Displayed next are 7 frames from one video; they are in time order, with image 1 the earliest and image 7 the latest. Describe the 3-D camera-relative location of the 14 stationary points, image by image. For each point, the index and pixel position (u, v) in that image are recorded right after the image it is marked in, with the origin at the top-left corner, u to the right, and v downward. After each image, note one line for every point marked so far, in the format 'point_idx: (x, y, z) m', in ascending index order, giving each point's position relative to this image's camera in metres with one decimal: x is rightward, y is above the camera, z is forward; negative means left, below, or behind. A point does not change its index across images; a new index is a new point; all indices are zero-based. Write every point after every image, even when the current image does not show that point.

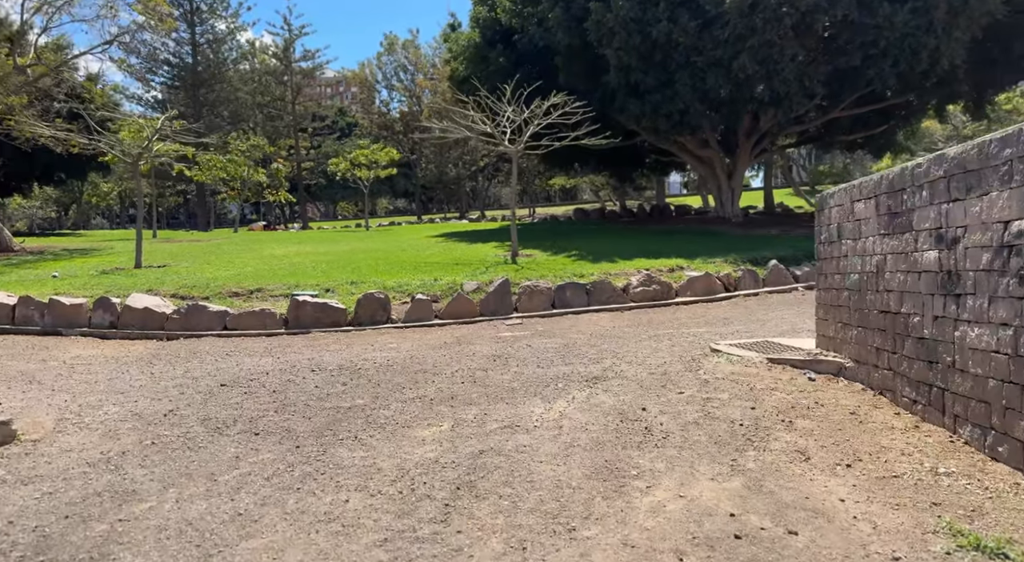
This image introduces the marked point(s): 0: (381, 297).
0: (-1.7, -0.2, +9.7) m
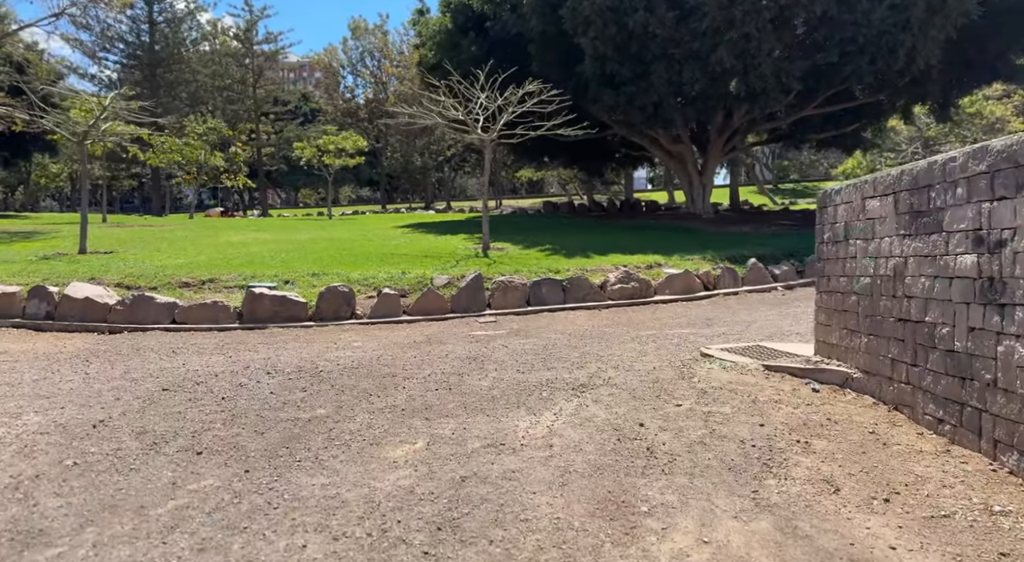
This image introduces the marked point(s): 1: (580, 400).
0: (-2.0, -0.1, +9.1) m
1: (+0.5, -0.8, +5.0) m
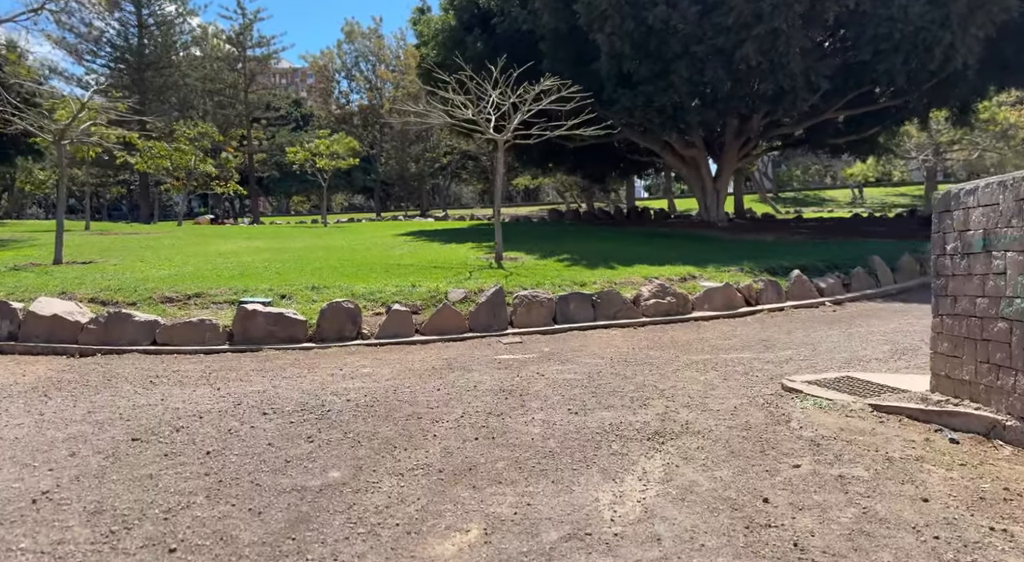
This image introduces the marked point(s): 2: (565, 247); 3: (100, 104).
0: (-1.7, -0.3, +8.0) m
1: (+0.8, -0.9, +3.9) m
2: (+1.0, +0.6, +14.3) m
3: (-8.8, +3.8, +15.9) m
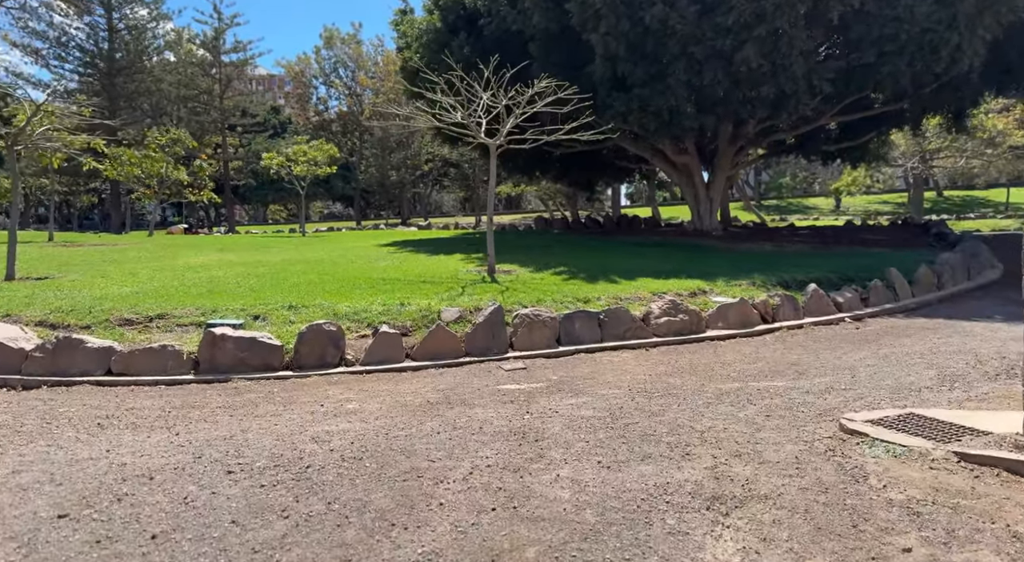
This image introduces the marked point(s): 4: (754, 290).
0: (-1.7, -0.5, +7.1) m
1: (+0.9, -1.0, +3.1) m
2: (+0.8, +0.4, +13.5) m
3: (-9.0, +3.5, +14.8) m
4: (+3.2, -0.1, +9.9) m
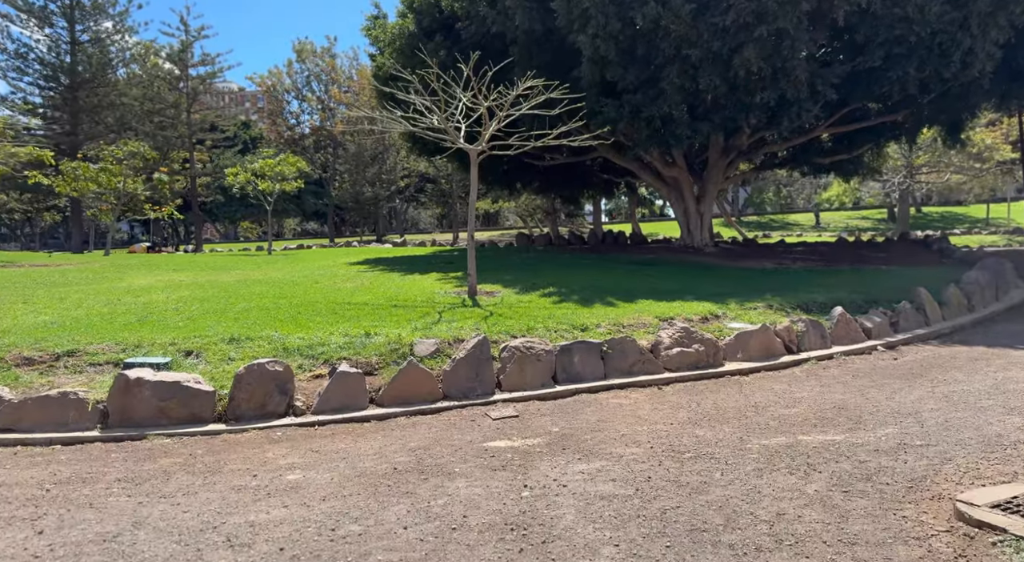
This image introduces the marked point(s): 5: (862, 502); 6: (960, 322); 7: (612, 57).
0: (-1.8, -0.7, +5.8) m
1: (+1.0, -1.2, +1.8) m
2: (+0.6, 0.0, +12.2) m
3: (-9.3, +3.0, +13.3) m
4: (+3.0, -0.4, +8.7) m
5: (+1.8, -1.1, +3.8) m
6: (+5.8, -0.5, +9.6) m
7: (+1.9, +4.2, +13.9) m
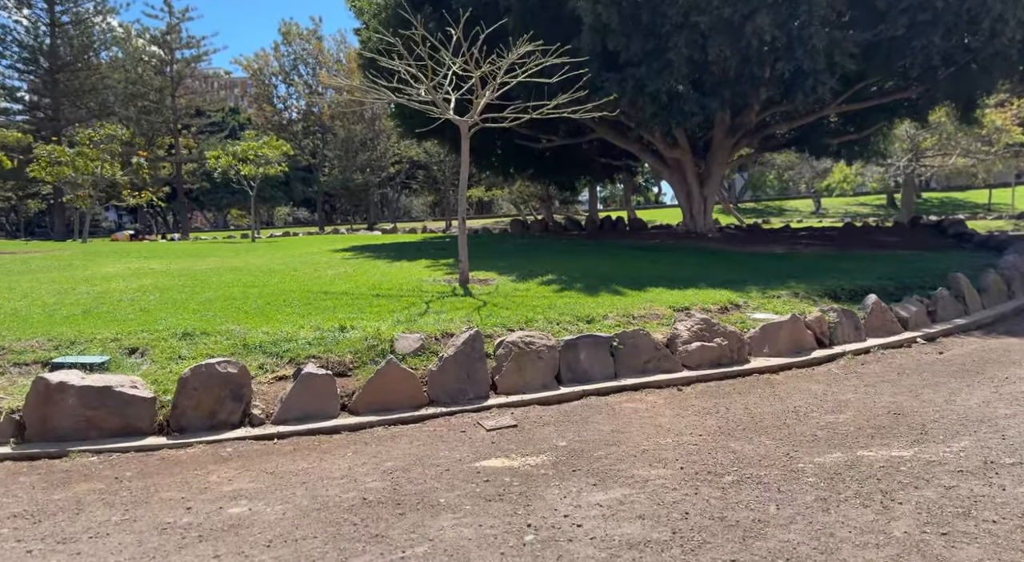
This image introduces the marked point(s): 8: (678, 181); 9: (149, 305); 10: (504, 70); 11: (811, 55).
0: (-1.8, -0.6, +4.8) m
1: (+1.0, -1.1, +0.9) m
2: (+0.5, +0.2, +11.3) m
3: (-9.4, +3.2, +12.3) m
4: (+3.0, -0.2, +7.8) m
5: (+1.8, -1.0, +2.9) m
6: (+5.7, -0.3, +8.7) m
7: (+1.8, +4.4, +12.9) m
8: (+4.3, +2.6, +19.2) m
9: (-3.6, -0.2, +7.4) m
10: (-0.1, +2.7, +9.6) m
11: (+5.0, +3.8, +12.4) m
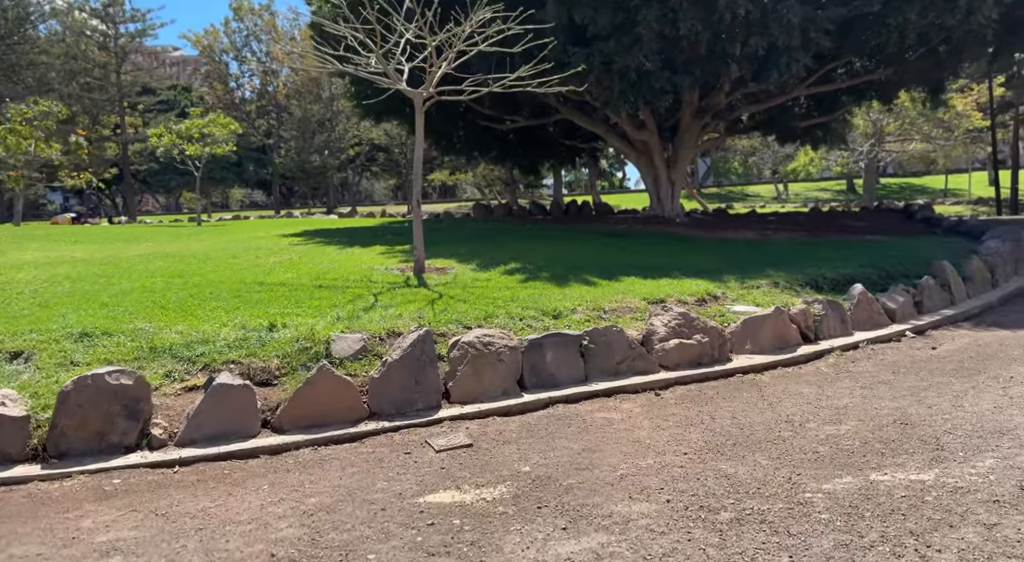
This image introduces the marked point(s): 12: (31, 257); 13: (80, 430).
0: (-2.1, -0.6, +4.0) m
1: (+0.9, -1.2, +0.2) m
2: (-0.1, +0.4, +10.5) m
3: (-10.0, +3.4, +11.0) m
4: (+2.6, -0.1, +7.1) m
5: (+1.6, -1.0, +2.2) m
6: (+5.3, -0.2, +8.2) m
7: (+1.1, +4.6, +12.1) m
8: (+3.3, +2.9, +18.6) m
9: (-4.0, -0.1, +6.5) m
10: (-0.6, +2.8, +8.8) m
11: (+4.3, +4.0, +11.8) m
12: (-6.7, +0.3, +10.5) m
13: (-2.3, -0.8, +3.9) m
